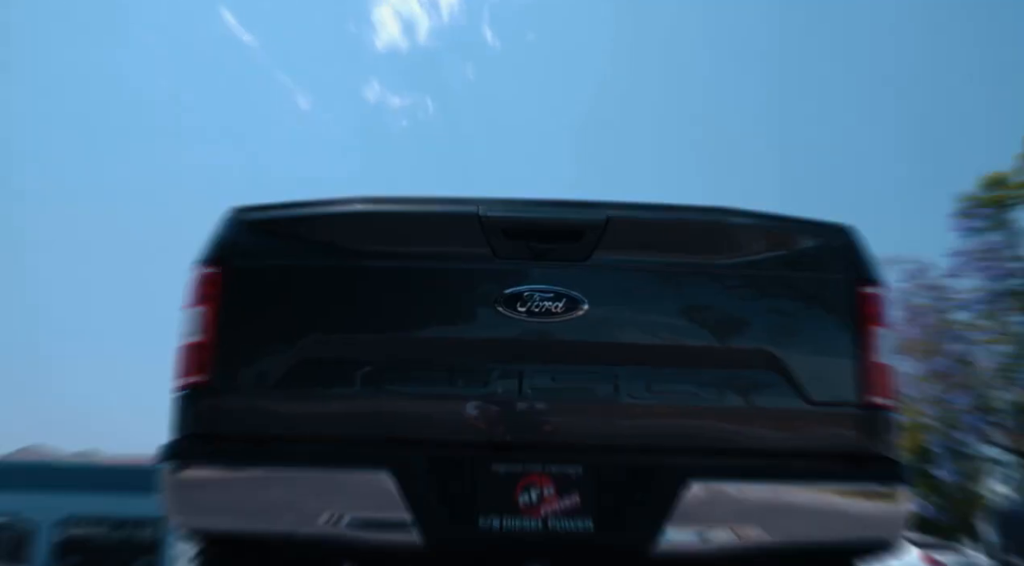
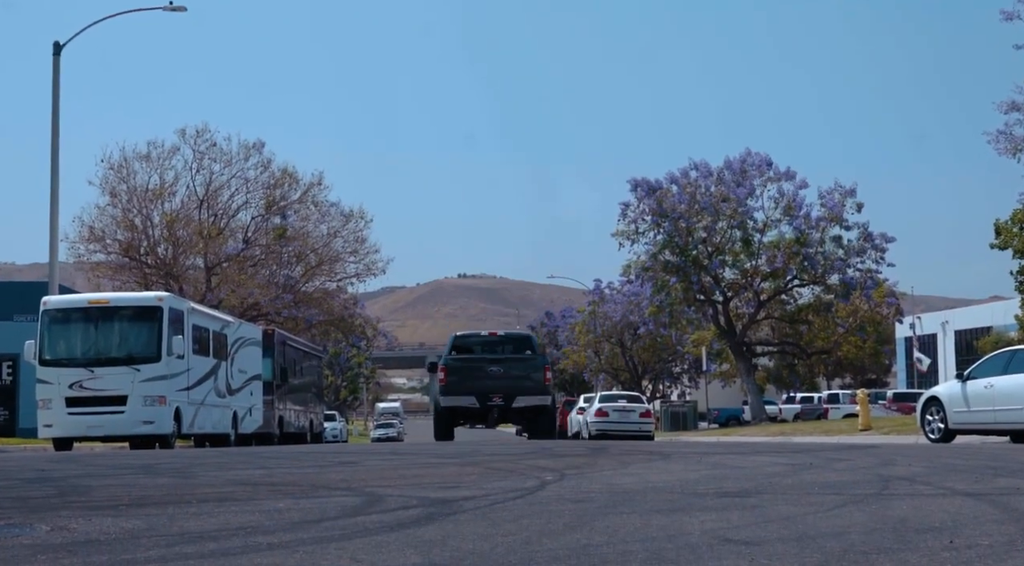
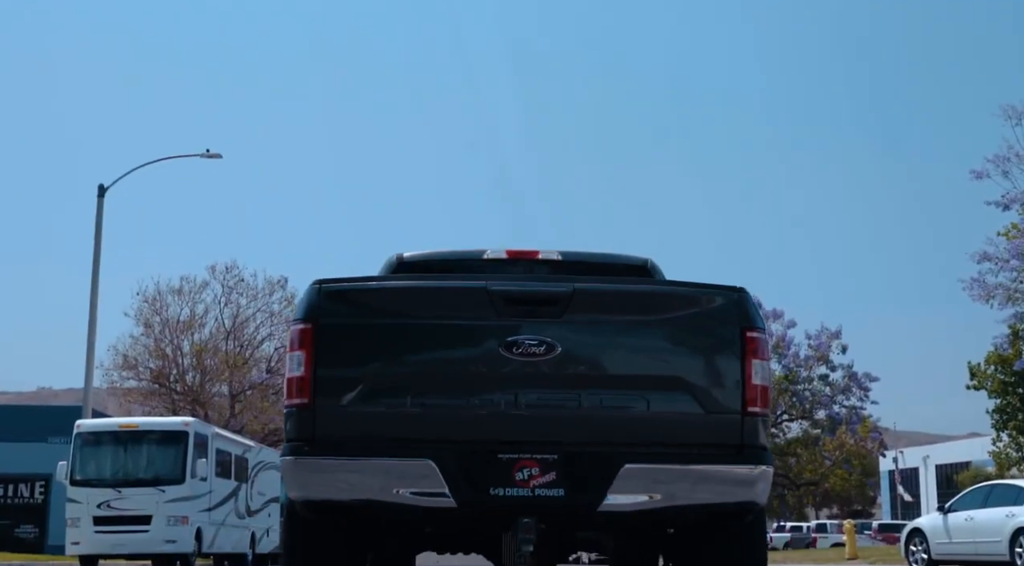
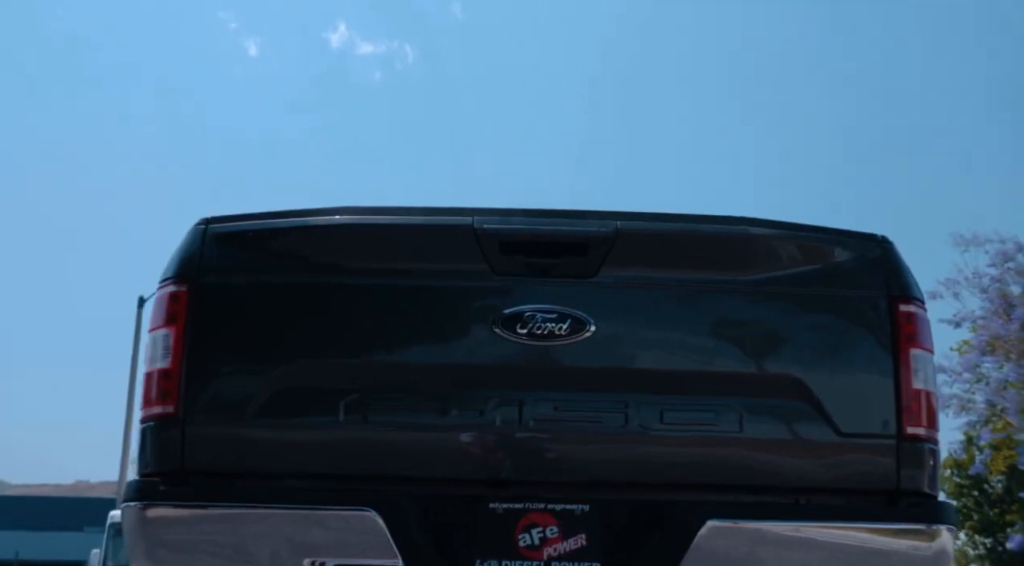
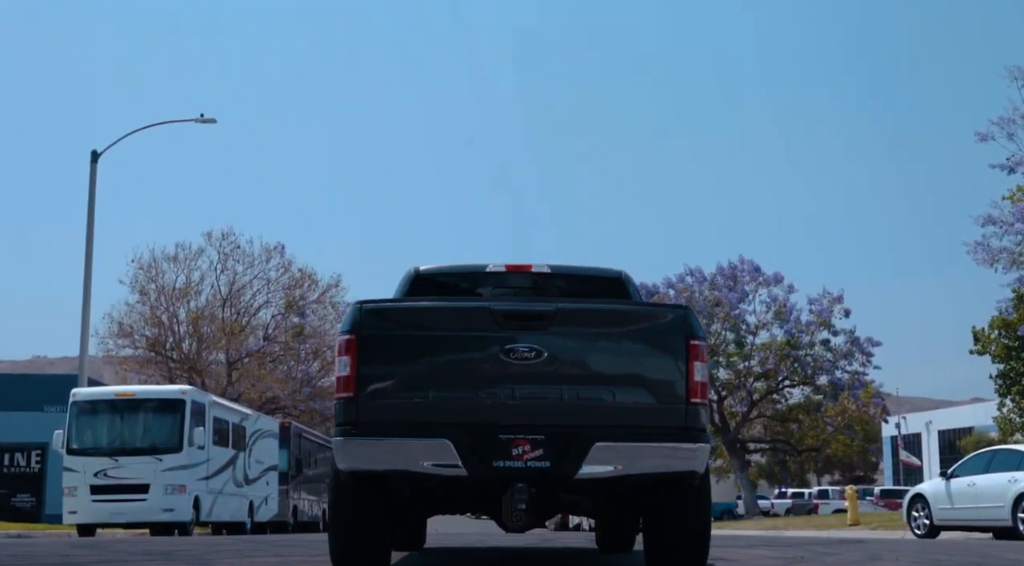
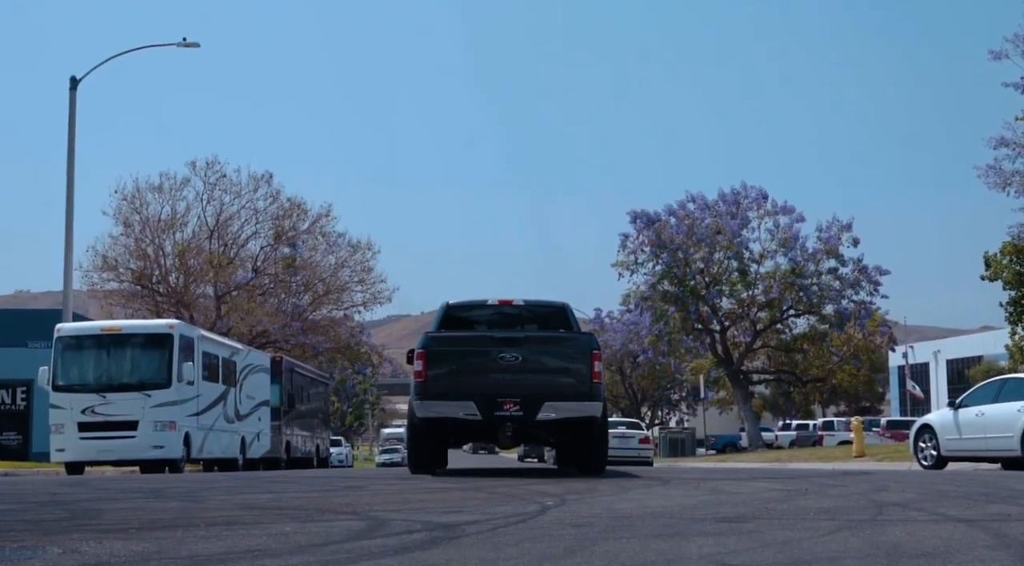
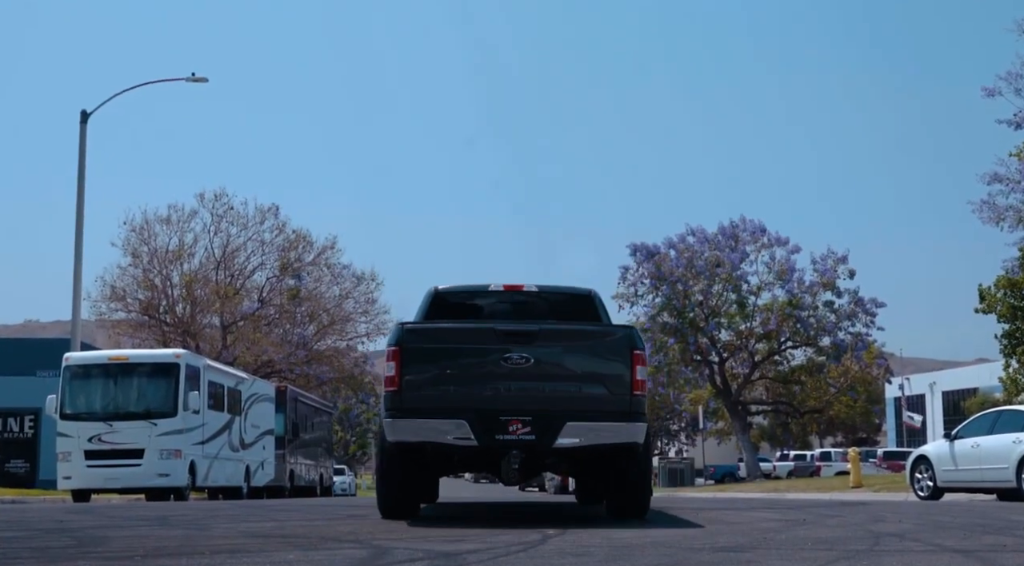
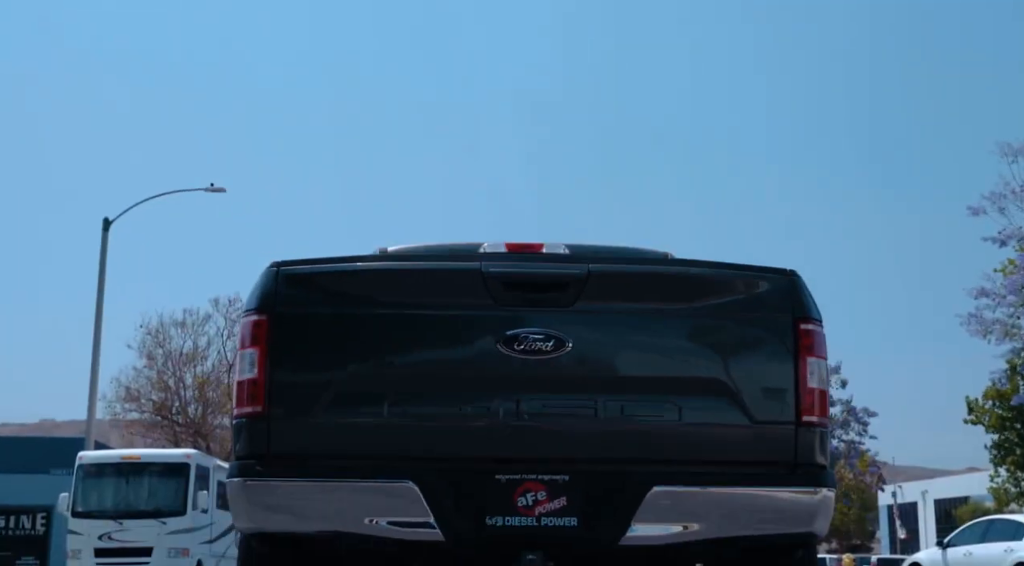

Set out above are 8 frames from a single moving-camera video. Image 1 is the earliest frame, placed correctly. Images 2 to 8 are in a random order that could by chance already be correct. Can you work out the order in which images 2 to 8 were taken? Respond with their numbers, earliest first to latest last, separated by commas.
4, 8, 3, 5, 7, 6, 2
